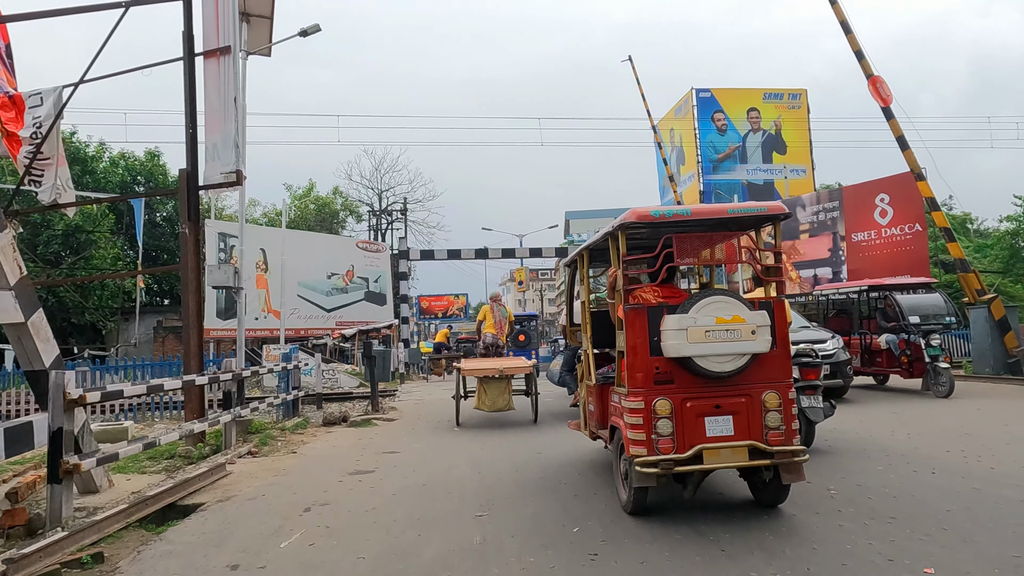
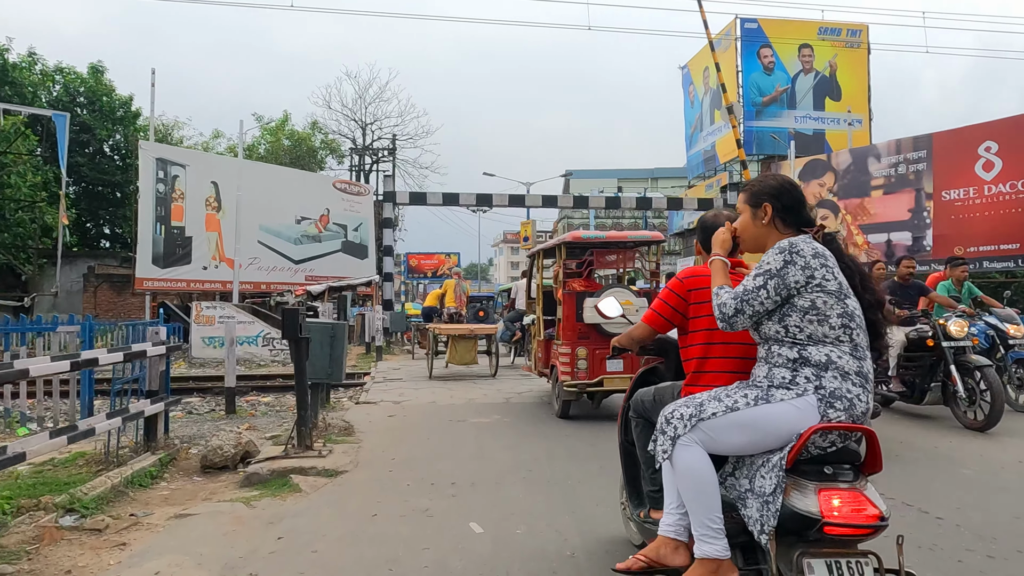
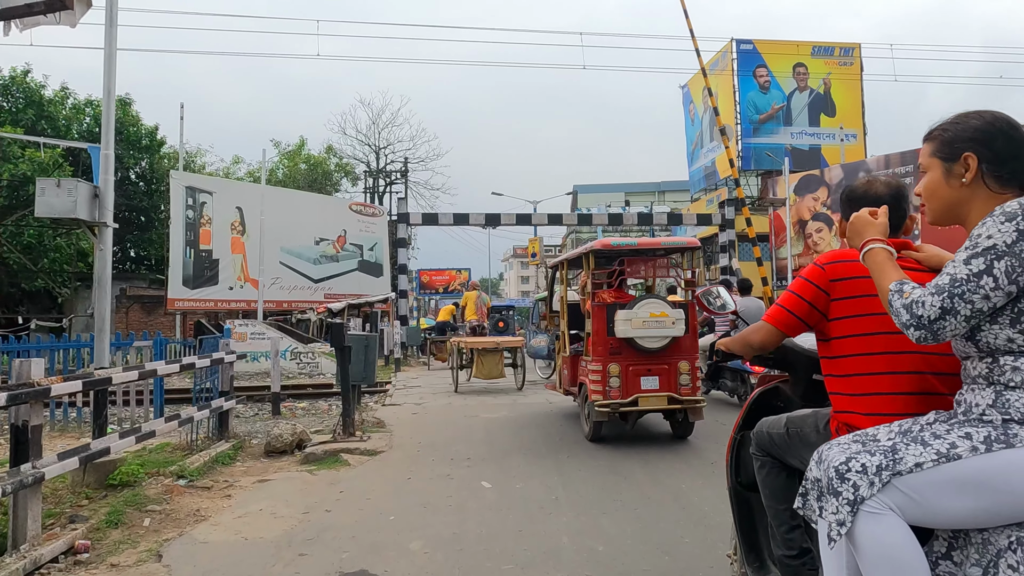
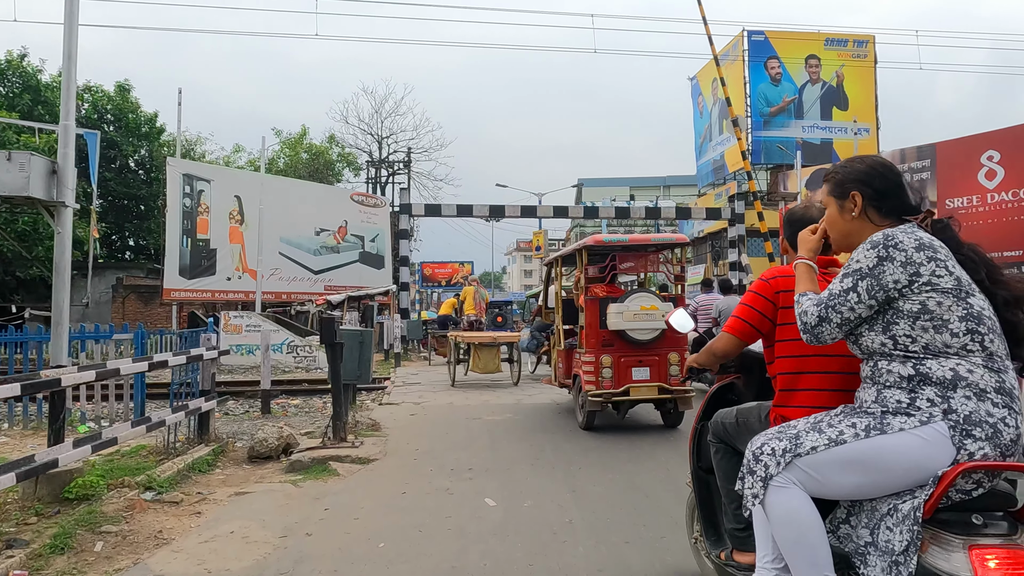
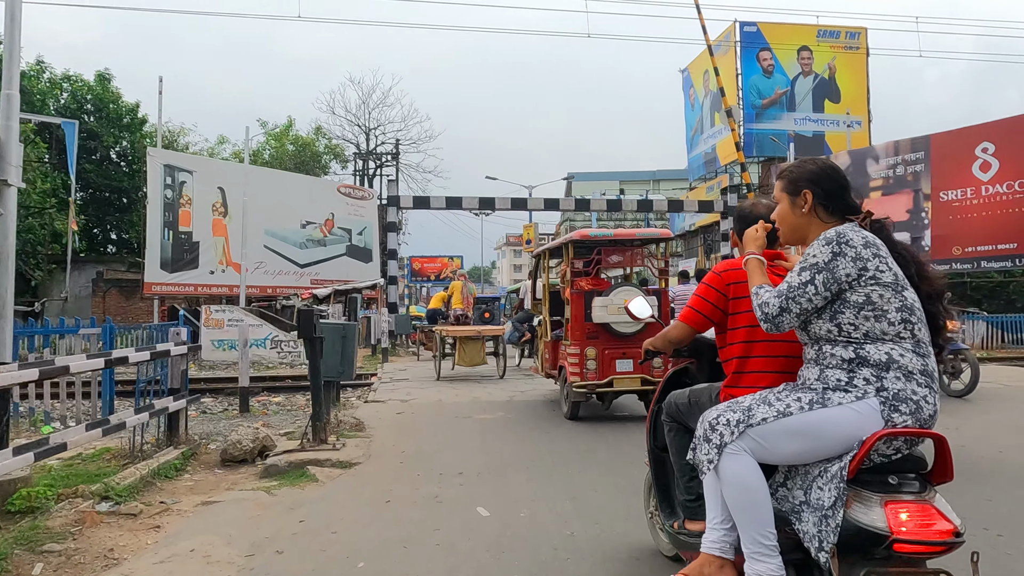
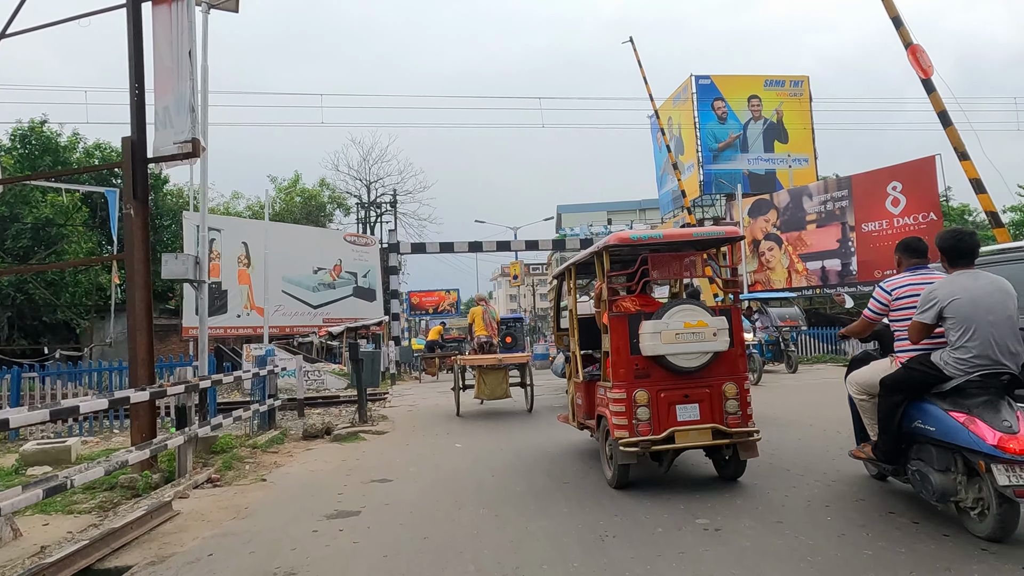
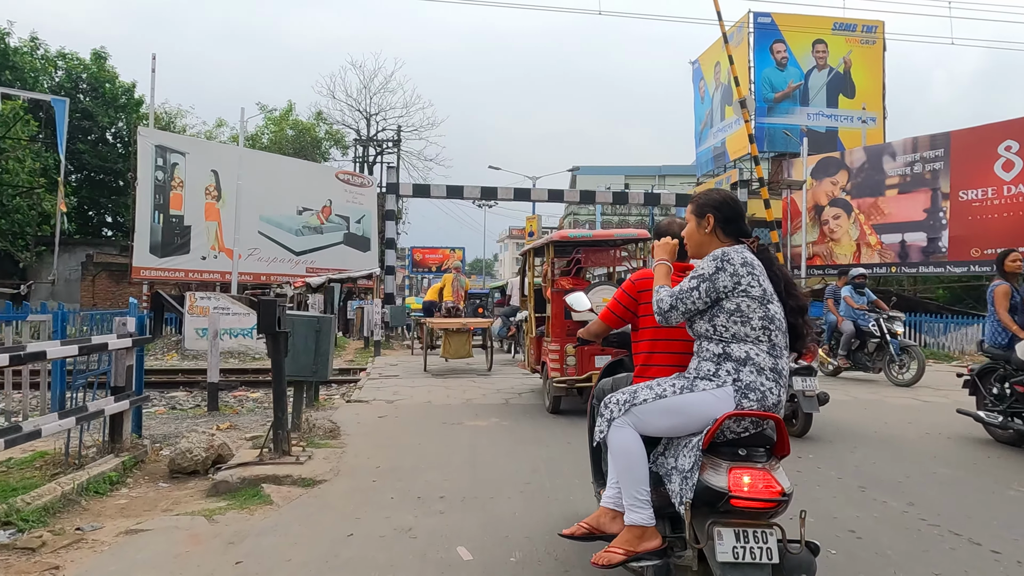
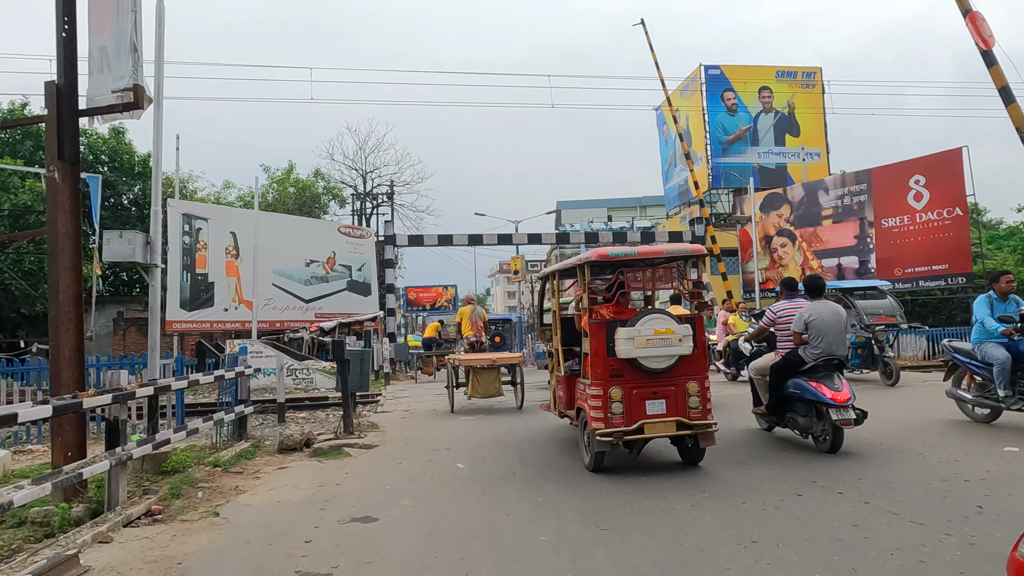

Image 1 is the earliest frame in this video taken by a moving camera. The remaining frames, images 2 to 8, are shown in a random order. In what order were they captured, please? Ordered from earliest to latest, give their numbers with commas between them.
6, 8, 3, 4, 5, 2, 7
